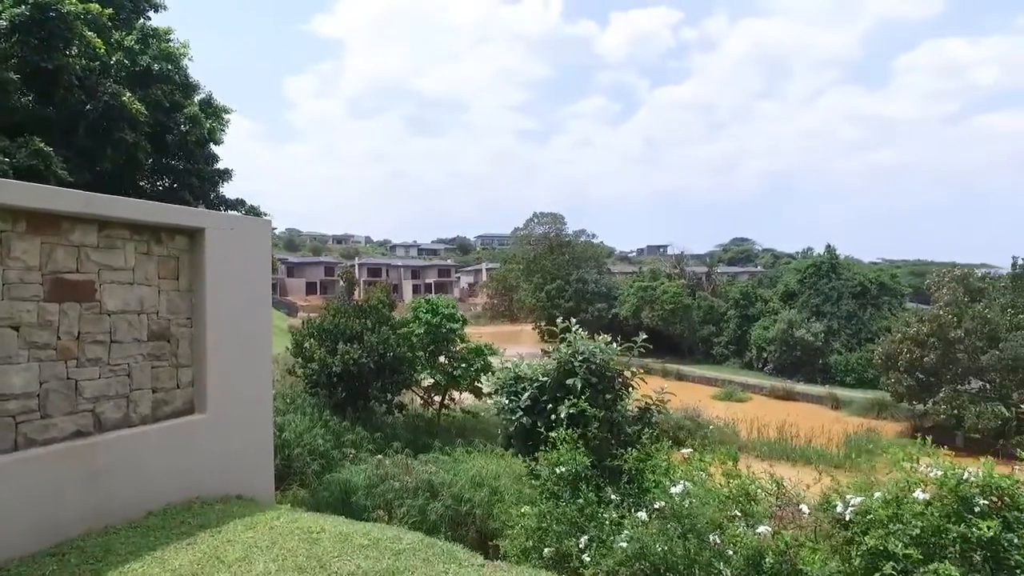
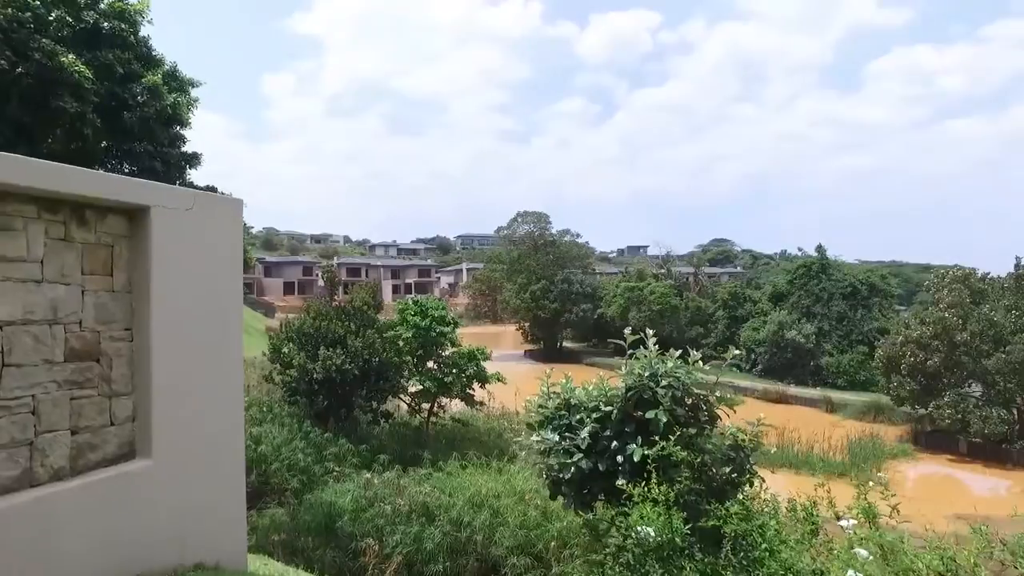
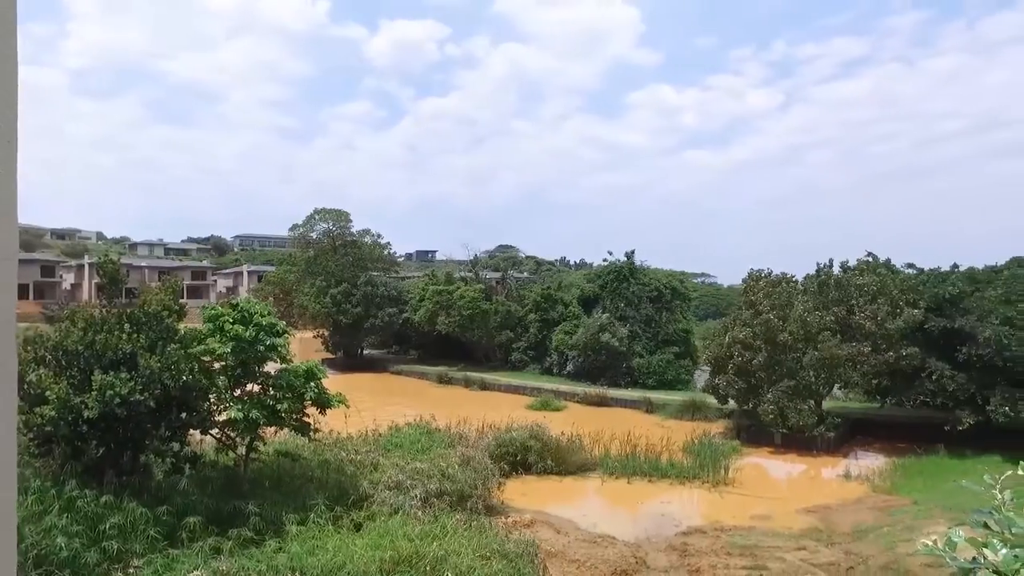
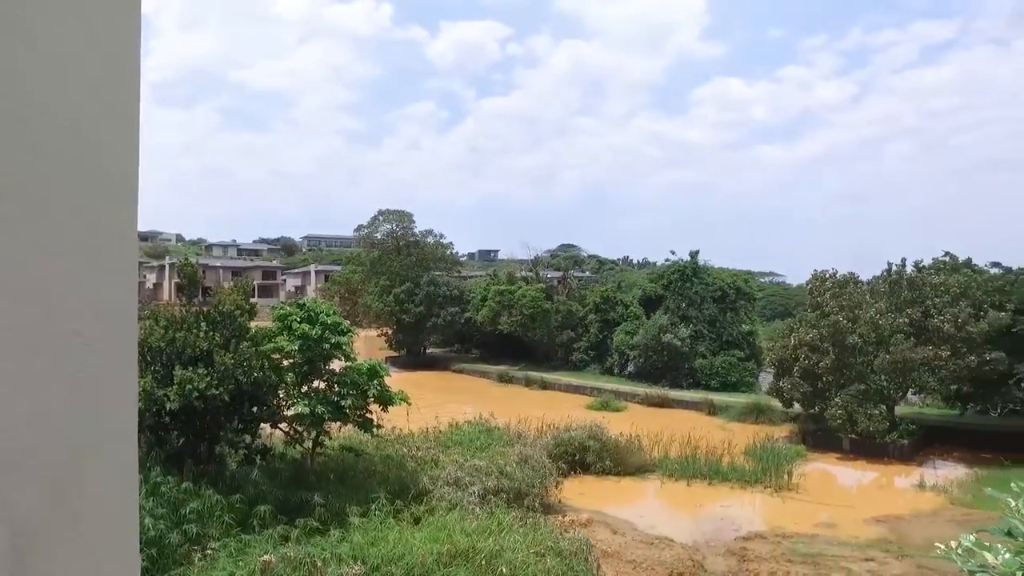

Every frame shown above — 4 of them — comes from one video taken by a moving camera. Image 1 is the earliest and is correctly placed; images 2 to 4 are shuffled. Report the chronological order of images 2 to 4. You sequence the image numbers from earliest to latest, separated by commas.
2, 4, 3
